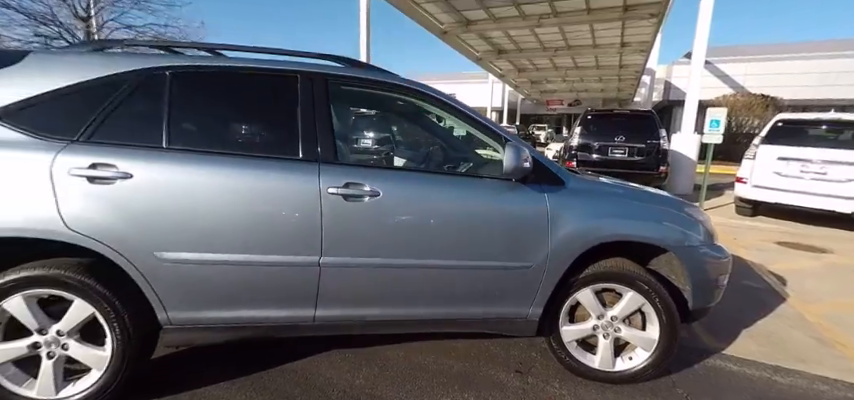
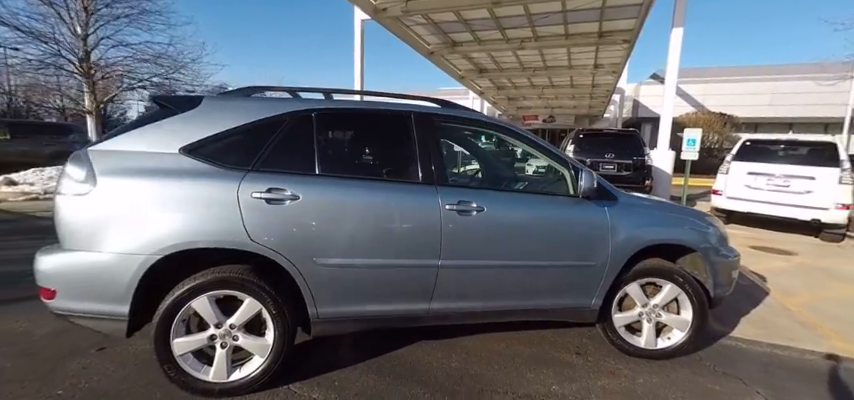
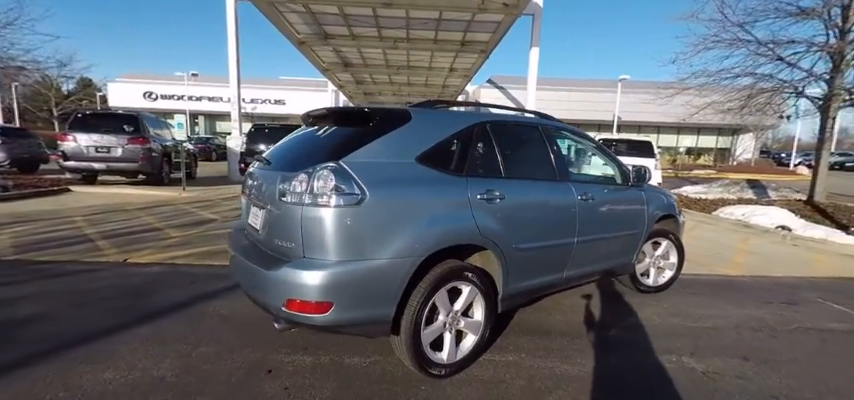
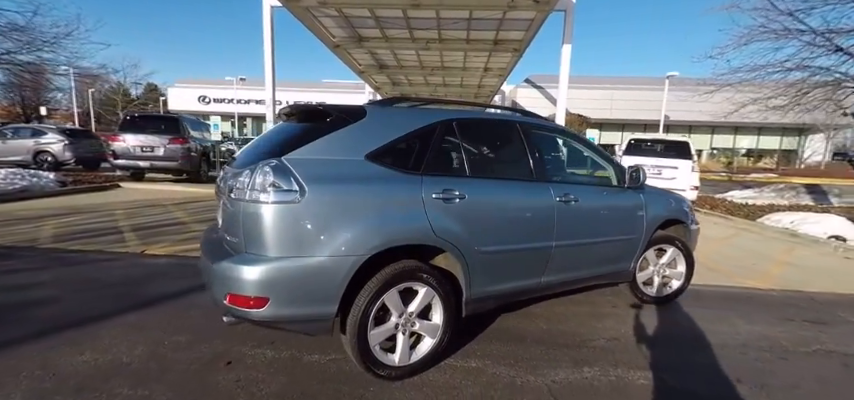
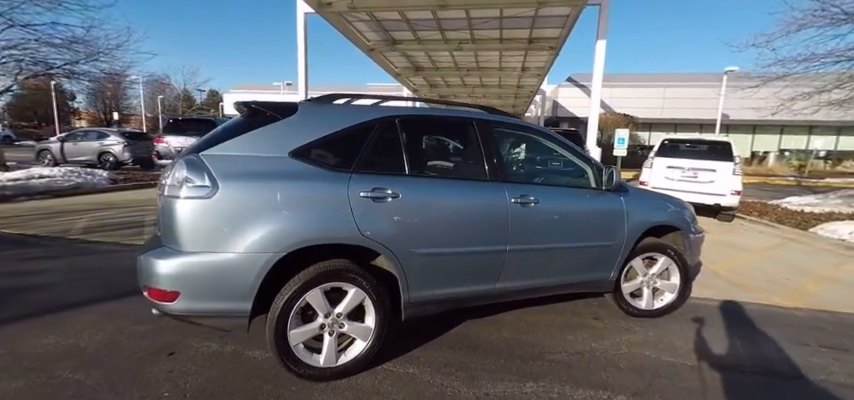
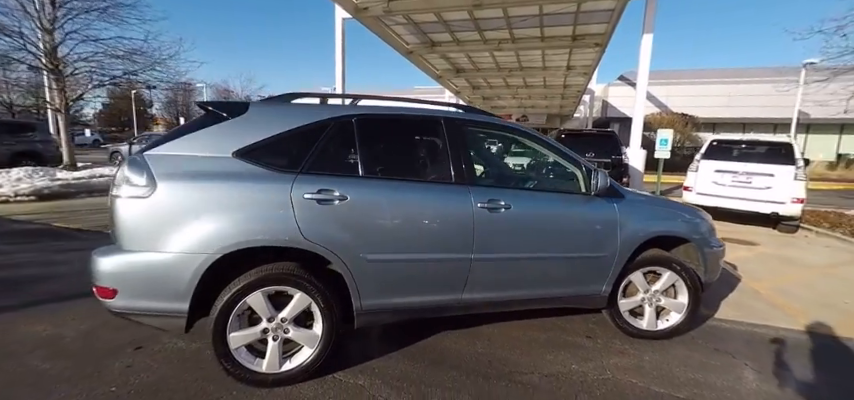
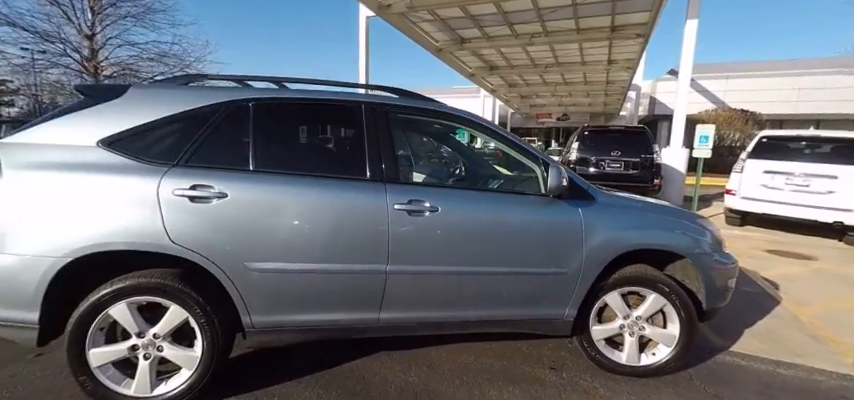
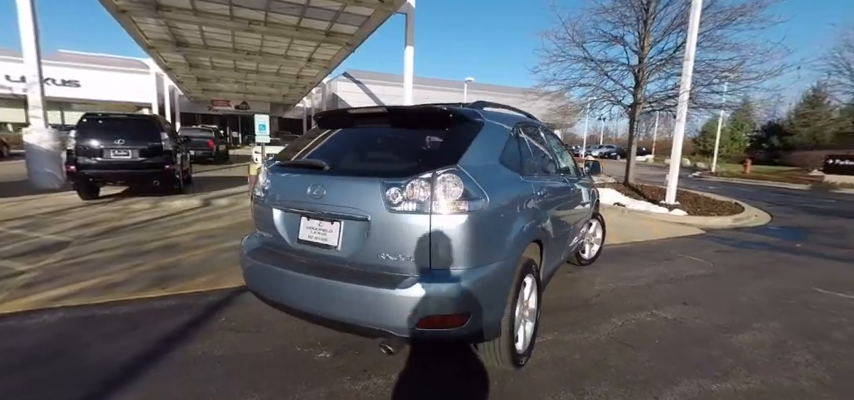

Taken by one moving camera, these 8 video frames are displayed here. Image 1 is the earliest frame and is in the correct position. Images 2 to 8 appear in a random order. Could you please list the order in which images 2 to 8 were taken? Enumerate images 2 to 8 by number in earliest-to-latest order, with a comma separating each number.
7, 2, 6, 5, 4, 3, 8
